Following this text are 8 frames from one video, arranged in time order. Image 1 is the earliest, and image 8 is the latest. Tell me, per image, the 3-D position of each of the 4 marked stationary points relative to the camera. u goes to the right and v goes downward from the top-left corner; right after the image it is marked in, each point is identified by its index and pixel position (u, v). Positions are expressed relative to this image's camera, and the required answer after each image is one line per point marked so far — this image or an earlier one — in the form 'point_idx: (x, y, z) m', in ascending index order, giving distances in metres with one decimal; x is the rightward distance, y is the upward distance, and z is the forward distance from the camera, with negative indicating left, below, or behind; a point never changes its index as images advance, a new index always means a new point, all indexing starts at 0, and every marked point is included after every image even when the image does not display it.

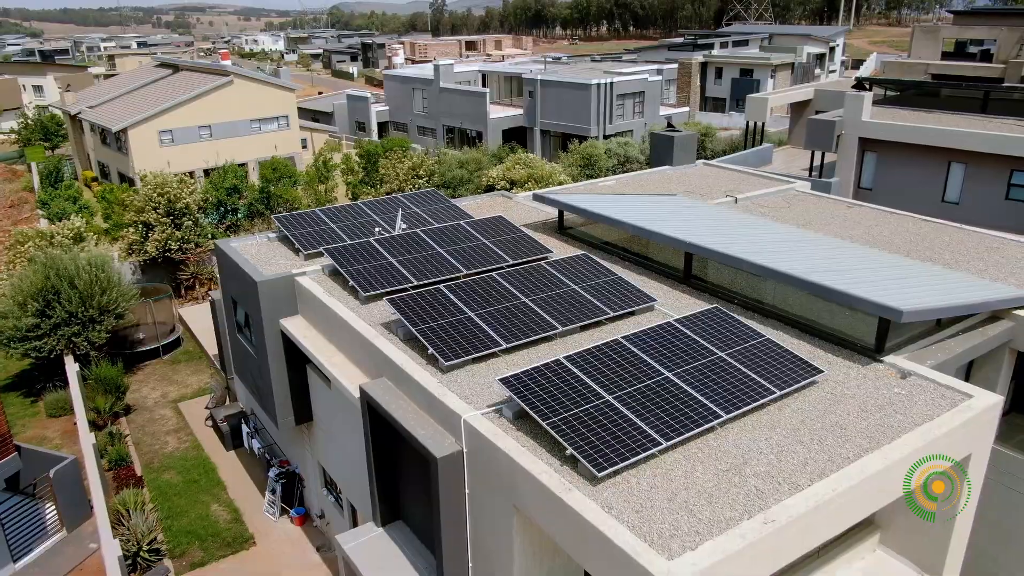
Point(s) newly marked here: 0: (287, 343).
0: (-3.2, -0.8, +11.2) m
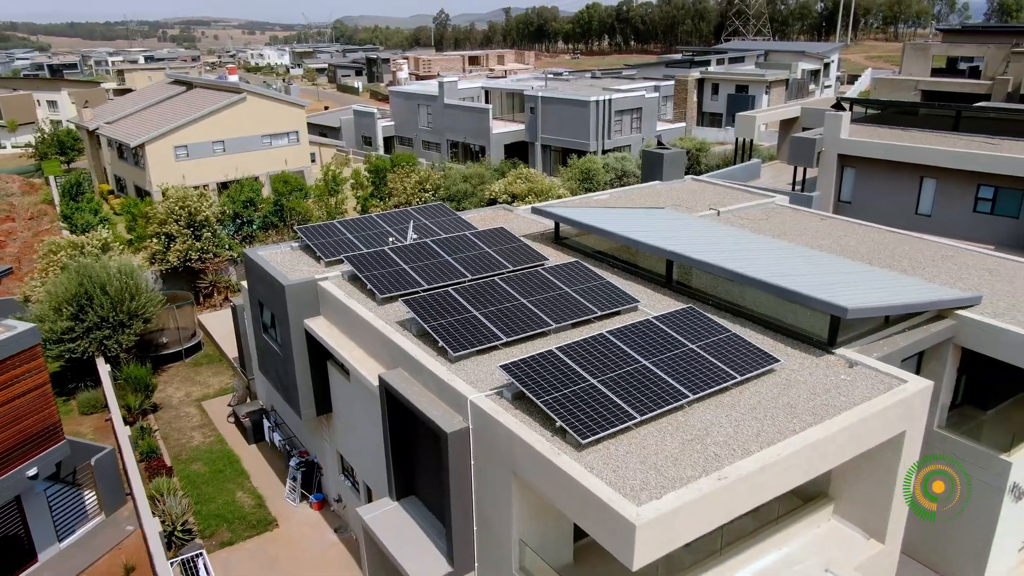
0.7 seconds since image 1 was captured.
0: (-3.2, -0.8, +12.5) m
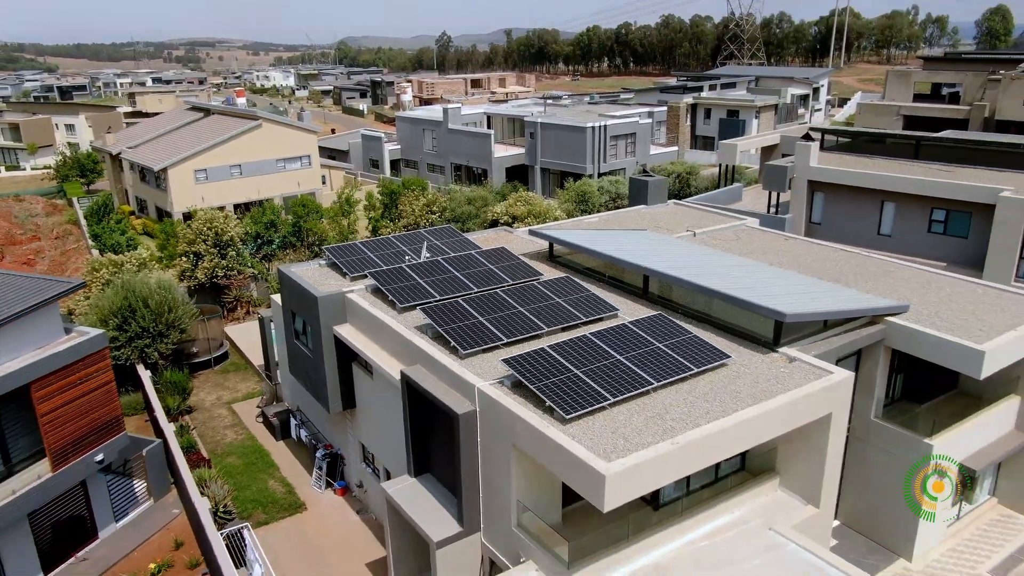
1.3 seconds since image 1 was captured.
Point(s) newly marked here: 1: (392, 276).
0: (-3.2, -1.0, +14.5) m
1: (-2.3, +0.2, +14.9) m
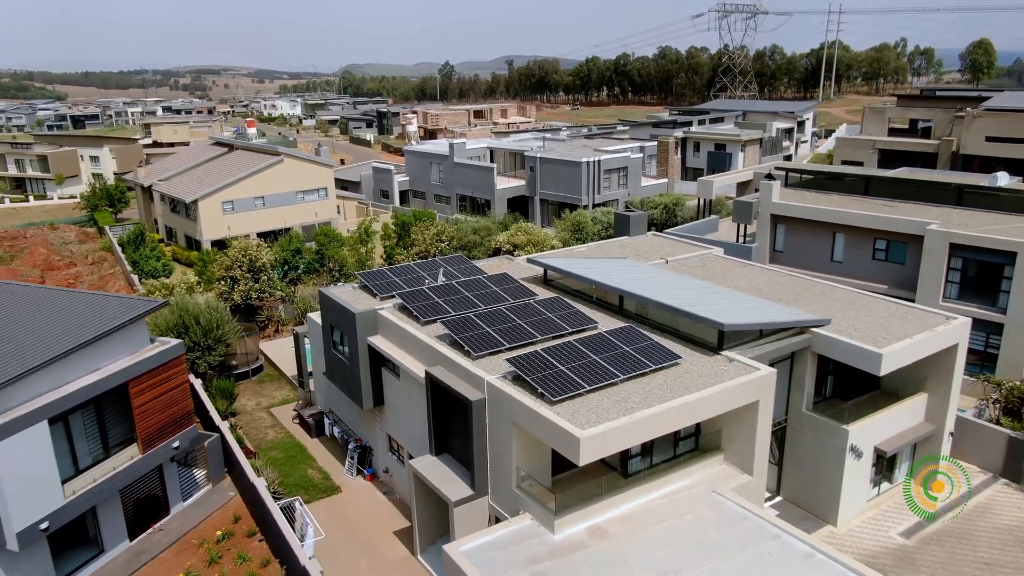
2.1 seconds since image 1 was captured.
0: (-3.2, -1.5, +17.8) m
1: (-2.3, -0.2, +18.1) m
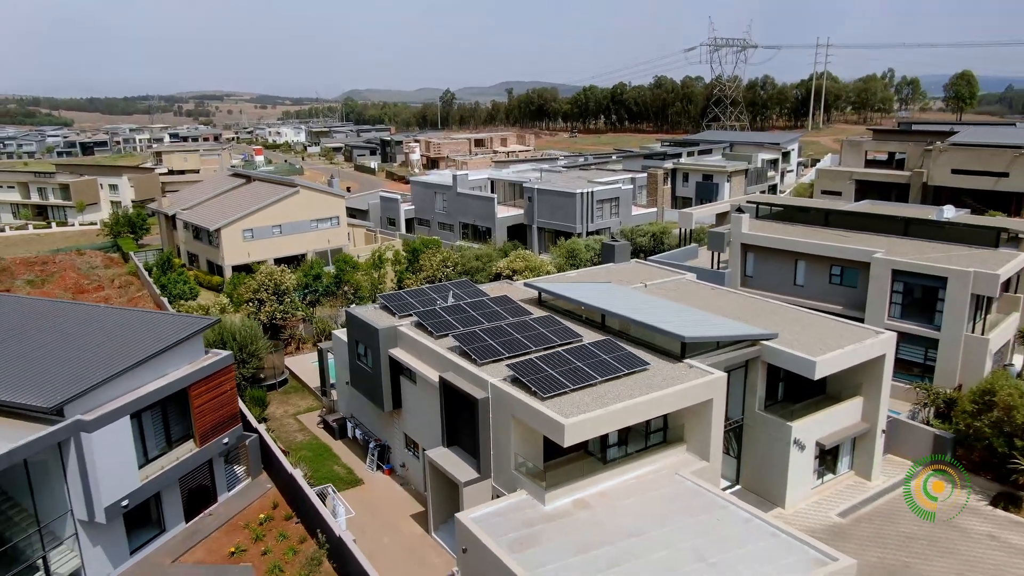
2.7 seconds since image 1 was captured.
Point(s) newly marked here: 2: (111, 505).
0: (-3.2, -2.0, +20.9) m
1: (-2.3, -0.7, +21.3) m
2: (-9.0, -4.9, +17.3) m
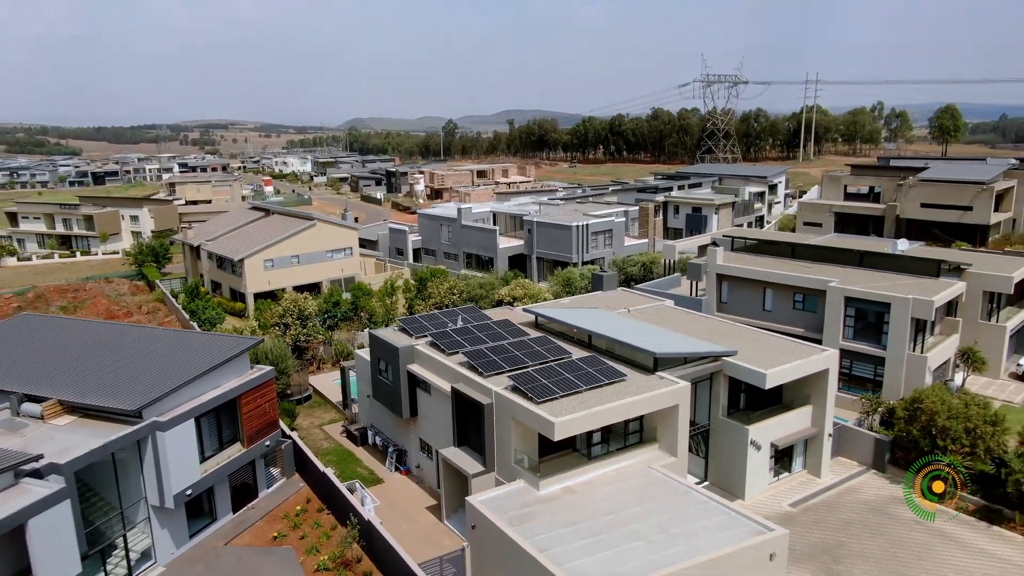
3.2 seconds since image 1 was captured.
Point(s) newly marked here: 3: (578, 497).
0: (-3.2, -2.8, +24.4) m
1: (-2.3, -1.5, +24.9) m
2: (-8.9, -5.5, +20.7) m
3: (+1.6, -5.1, +19.1) m
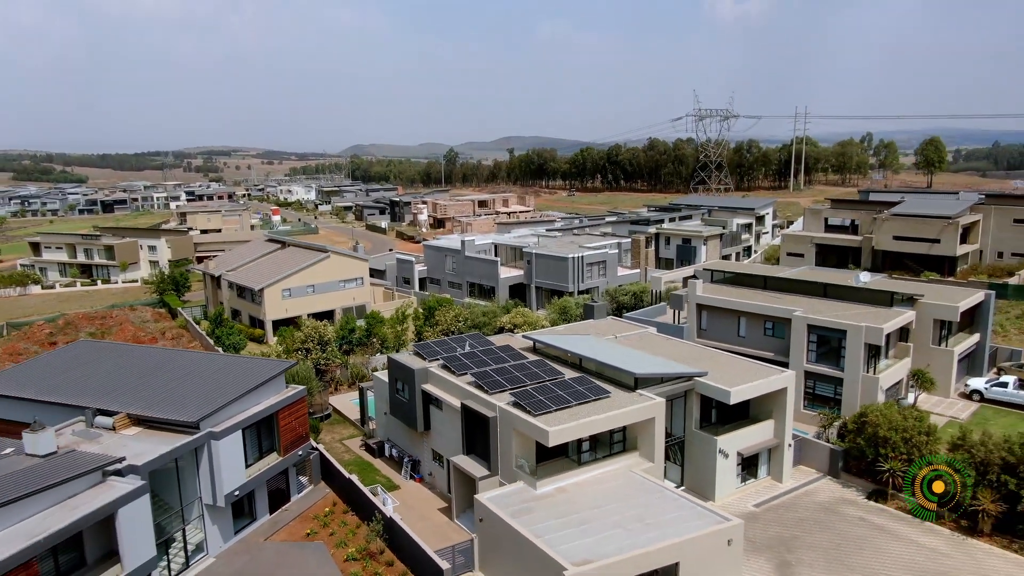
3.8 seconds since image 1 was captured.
0: (-3.2, -3.9, +28.0) m
1: (-2.2, -2.6, +28.5) m
2: (-8.9, -6.5, +24.3) m
3: (+1.7, -6.0, +22.6) m
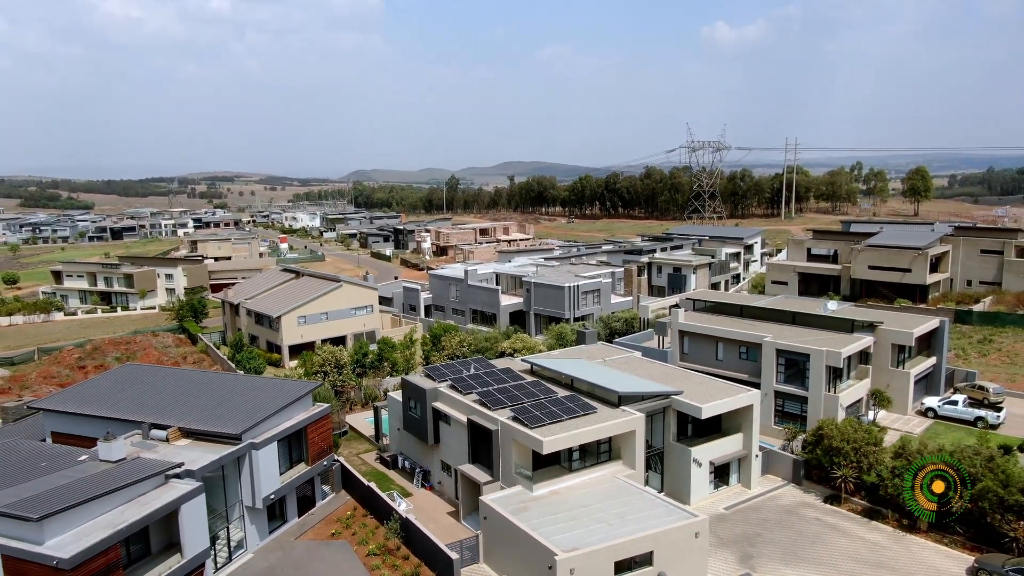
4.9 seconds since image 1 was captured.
0: (-3.2, -5.1, +31.8) m
1: (-2.2, -3.9, +32.3) m
2: (-8.9, -7.6, +27.9) m
3: (+1.7, -7.1, +26.3) m
